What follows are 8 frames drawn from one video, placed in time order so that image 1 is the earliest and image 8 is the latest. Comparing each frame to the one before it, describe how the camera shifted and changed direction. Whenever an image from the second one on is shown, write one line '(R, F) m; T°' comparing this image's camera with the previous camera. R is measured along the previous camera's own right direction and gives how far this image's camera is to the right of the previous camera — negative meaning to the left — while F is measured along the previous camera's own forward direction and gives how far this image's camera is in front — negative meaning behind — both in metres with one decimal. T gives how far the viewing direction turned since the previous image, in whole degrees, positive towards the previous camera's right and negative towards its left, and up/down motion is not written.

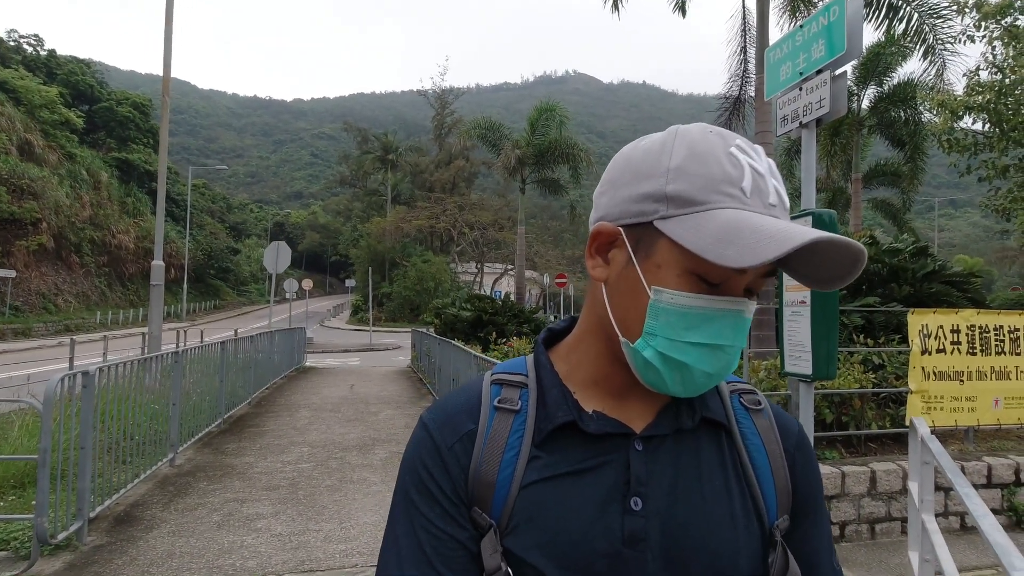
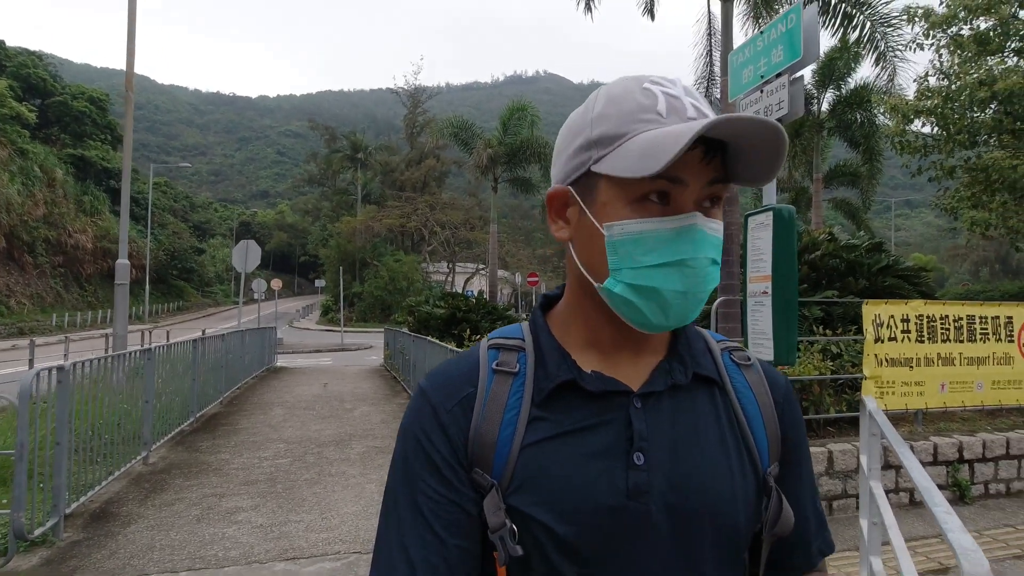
(0.0, -0.1) m; +3°
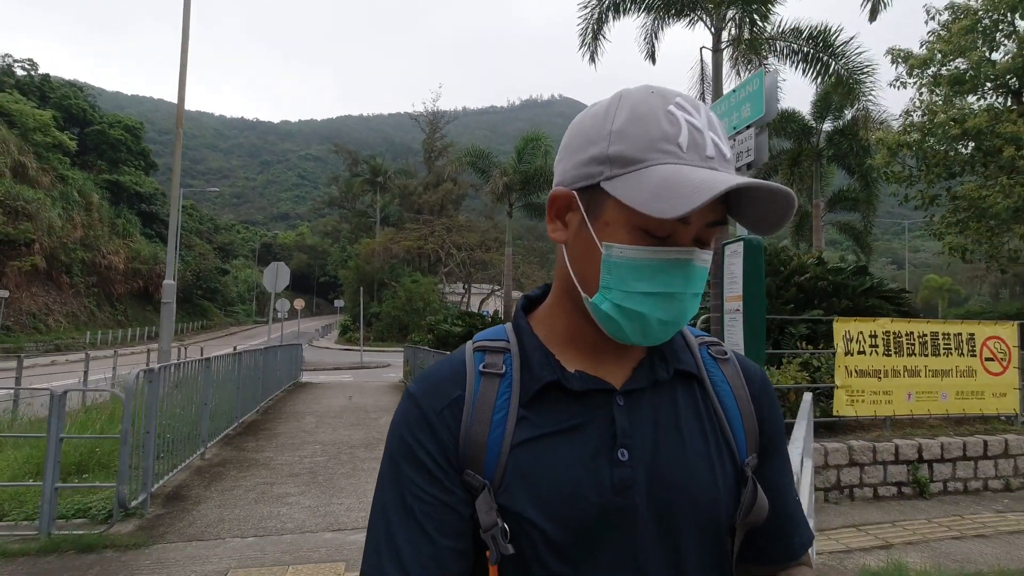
(0.0, -0.8) m; -1°
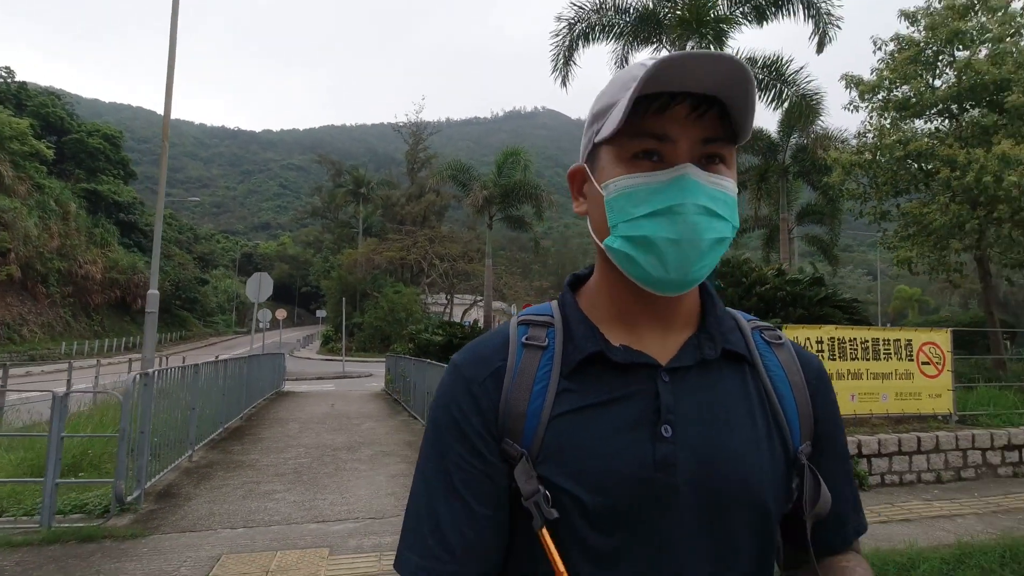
(+0.1, -0.4) m; +1°
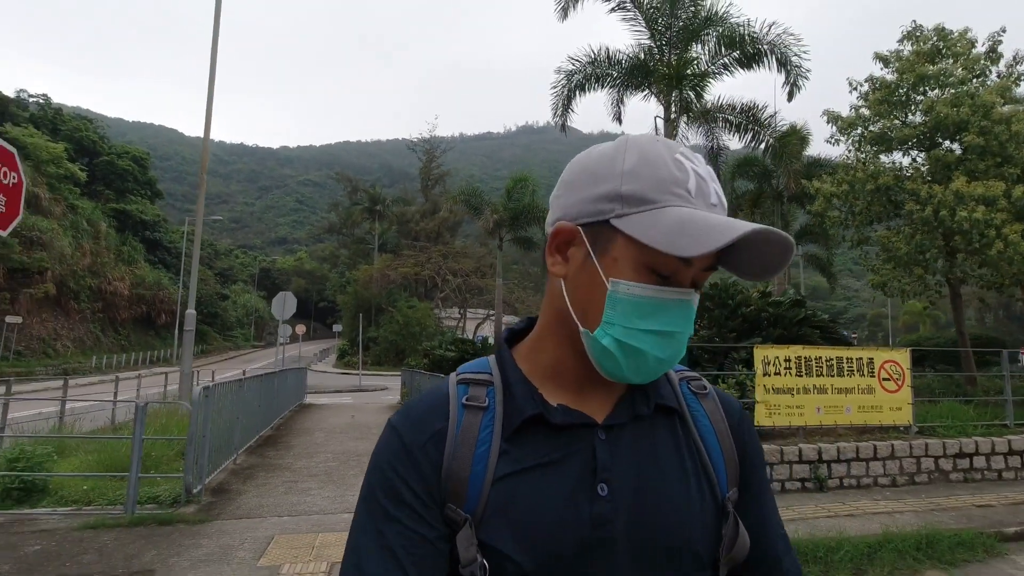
(+0.1, -0.9) m; -1°
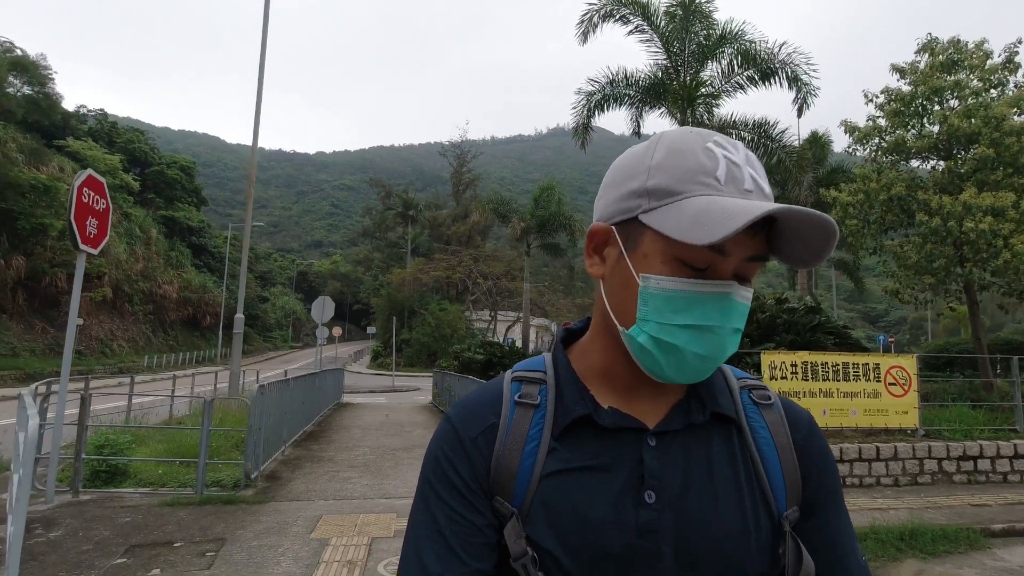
(+0.1, -0.6) m; -3°
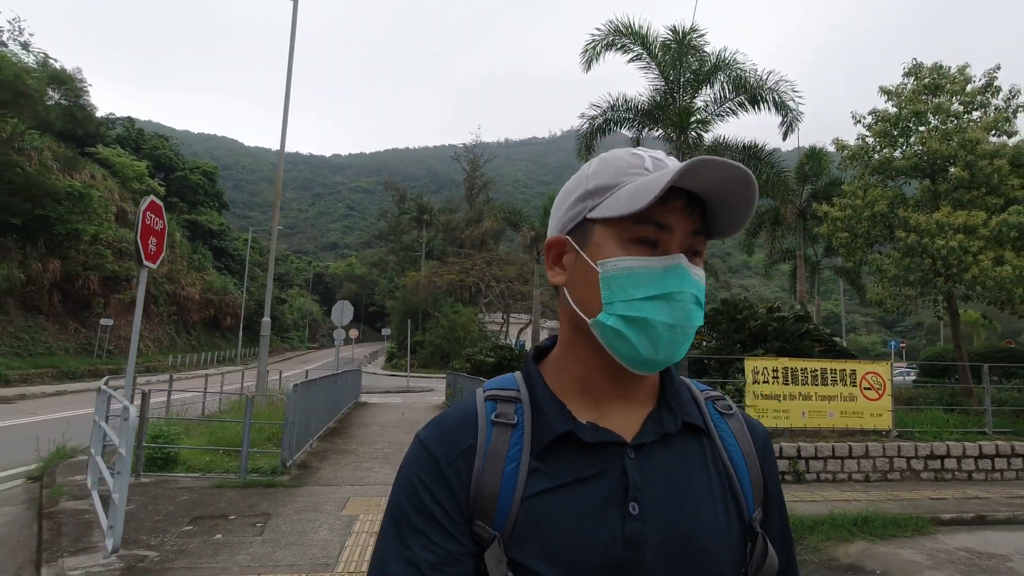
(+0.1, -0.8) m; -1°
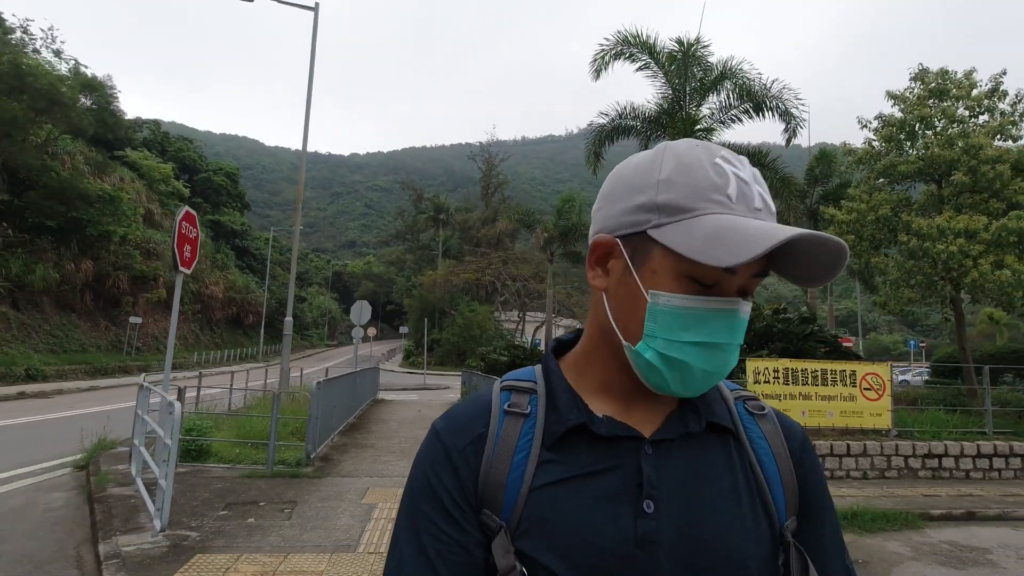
(+0.1, -0.4) m; -1°
